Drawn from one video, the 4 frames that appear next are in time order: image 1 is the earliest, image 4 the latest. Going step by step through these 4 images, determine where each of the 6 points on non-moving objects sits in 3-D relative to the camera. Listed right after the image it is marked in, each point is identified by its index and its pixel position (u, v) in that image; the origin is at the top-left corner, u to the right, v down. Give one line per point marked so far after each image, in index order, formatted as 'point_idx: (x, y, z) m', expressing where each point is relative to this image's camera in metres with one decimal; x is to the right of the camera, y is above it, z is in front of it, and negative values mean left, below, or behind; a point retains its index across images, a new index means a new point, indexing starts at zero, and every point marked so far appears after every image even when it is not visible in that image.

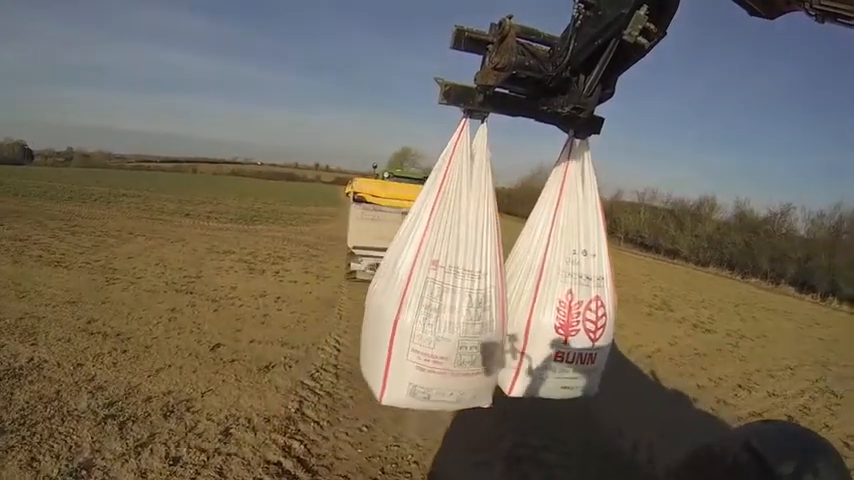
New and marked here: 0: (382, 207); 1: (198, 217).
0: (-0.7, +0.5, +7.3) m
1: (-8.2, +0.8, +18.6) m
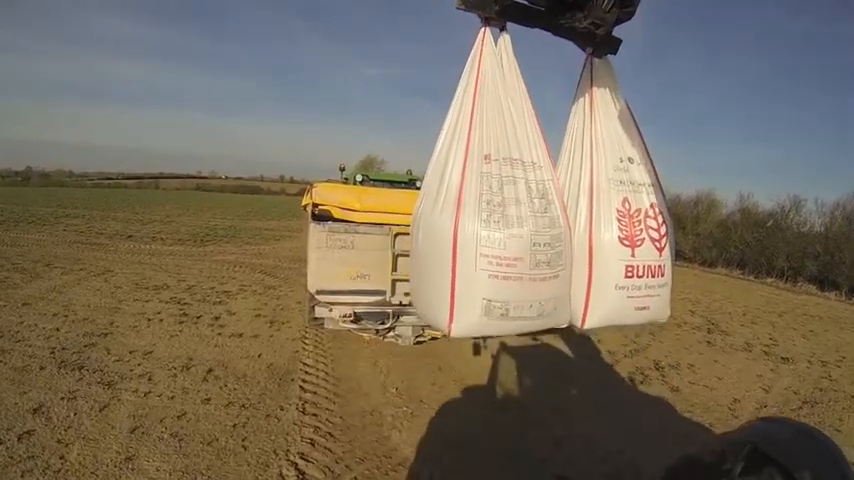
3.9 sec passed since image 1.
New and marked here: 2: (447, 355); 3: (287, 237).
0: (-0.7, +0.2, +5.0) m
1: (-8.8, 0.0, +15.8) m
2: (+0.2, -1.2, +5.5) m
3: (-5.1, +0.2, +18.8) m
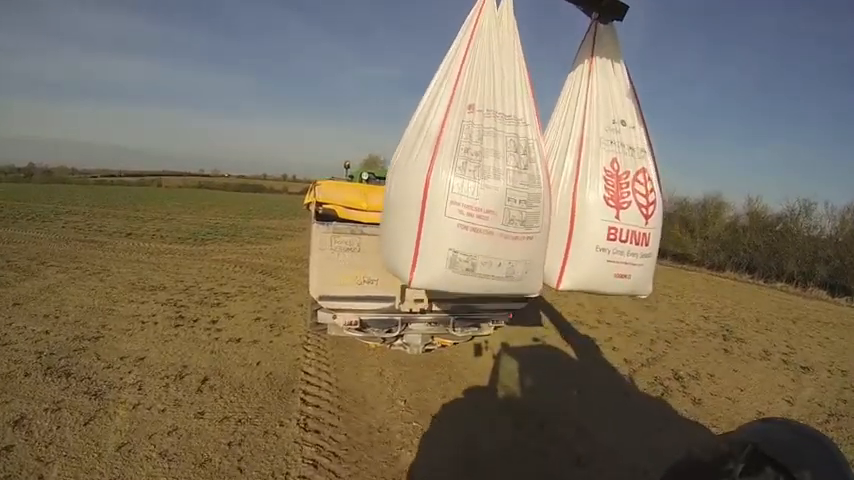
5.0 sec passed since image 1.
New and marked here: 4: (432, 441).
0: (-0.6, +0.1, +4.7) m
1: (-8.7, 0.0, +15.6) m
2: (+0.3, -1.2, +5.2) m
3: (-4.9, +0.2, +18.6) m
4: (0.0, -1.3, +3.5) m
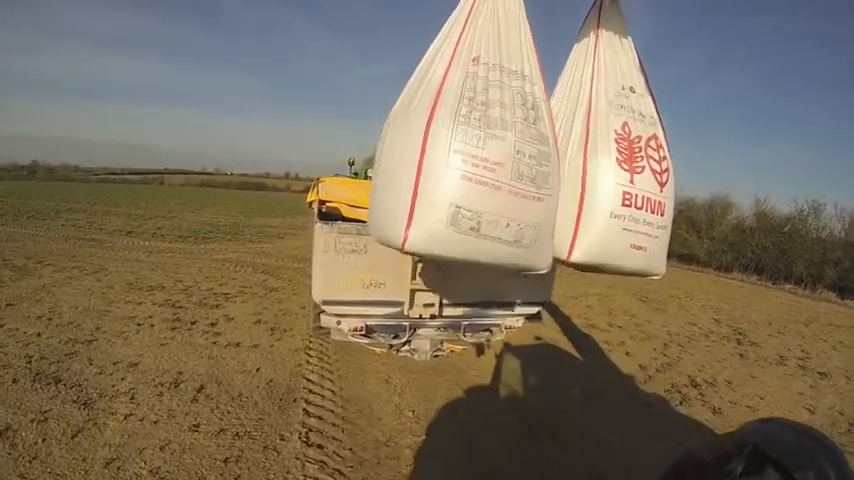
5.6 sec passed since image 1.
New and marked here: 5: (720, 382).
0: (-0.5, +0.1, +4.5) m
1: (-8.6, +0.1, +15.4) m
2: (+0.4, -1.2, +4.9) m
3: (-4.8, +0.3, +18.3) m
4: (+0.1, -1.4, +3.3) m
5: (+3.2, -1.6, +5.8) m
